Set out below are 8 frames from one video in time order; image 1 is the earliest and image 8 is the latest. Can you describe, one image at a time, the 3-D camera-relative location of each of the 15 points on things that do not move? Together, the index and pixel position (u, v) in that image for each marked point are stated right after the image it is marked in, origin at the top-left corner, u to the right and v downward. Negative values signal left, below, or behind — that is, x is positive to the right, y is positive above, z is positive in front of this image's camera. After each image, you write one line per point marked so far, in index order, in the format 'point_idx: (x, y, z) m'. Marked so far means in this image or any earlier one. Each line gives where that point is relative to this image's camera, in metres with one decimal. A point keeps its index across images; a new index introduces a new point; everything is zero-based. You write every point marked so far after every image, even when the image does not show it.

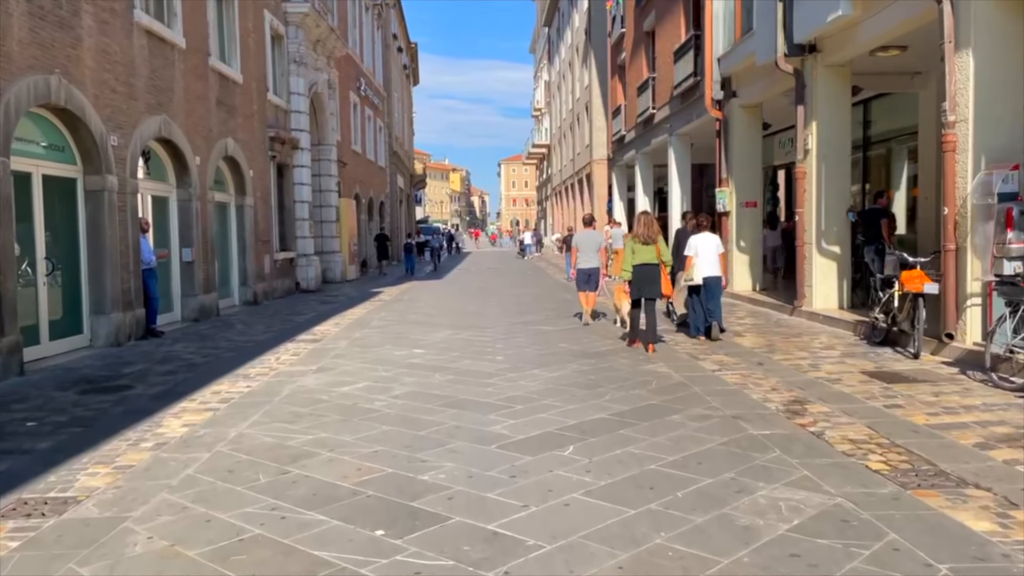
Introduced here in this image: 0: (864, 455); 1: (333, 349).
0: (+2.3, -1.1, +5.3) m
1: (-2.3, -0.8, +10.5) m
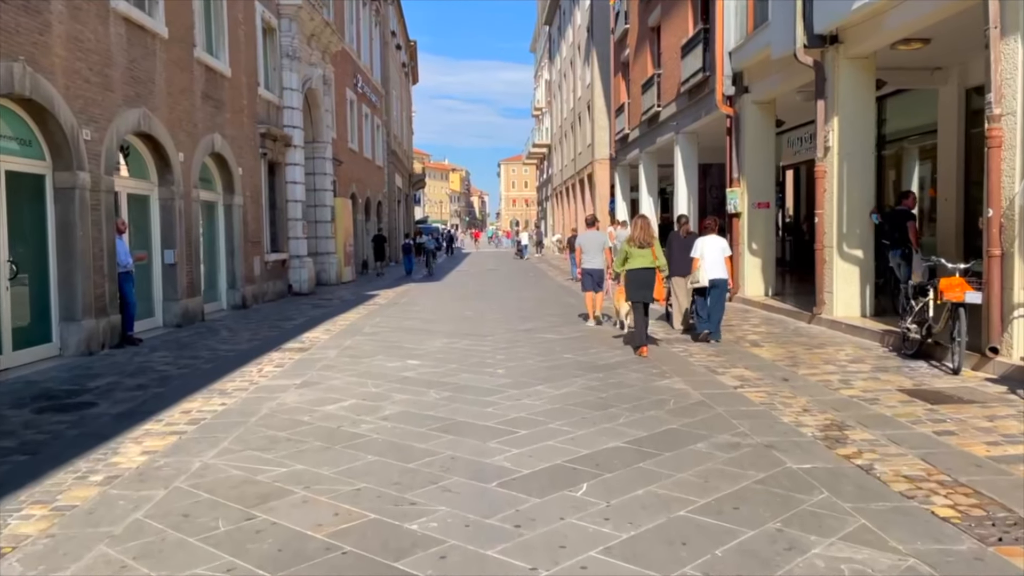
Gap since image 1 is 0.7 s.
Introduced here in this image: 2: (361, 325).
0: (+2.3, -1.2, +4.5) m
1: (-2.3, -0.9, +9.7) m
2: (-2.4, -0.6, +12.9) m
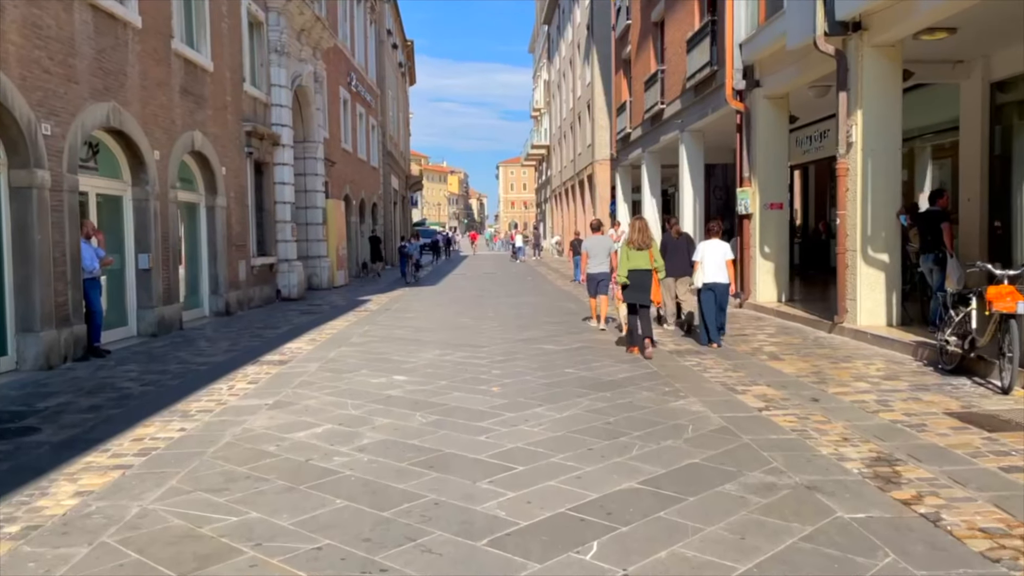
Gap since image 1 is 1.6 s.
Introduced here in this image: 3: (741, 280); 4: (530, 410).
0: (+2.3, -1.2, +3.7) m
1: (-2.3, -0.9, +8.9) m
2: (-2.4, -0.7, +12.1) m
3: (+4.2, +0.1, +14.8) m
4: (+0.1, -1.0, +6.7) m
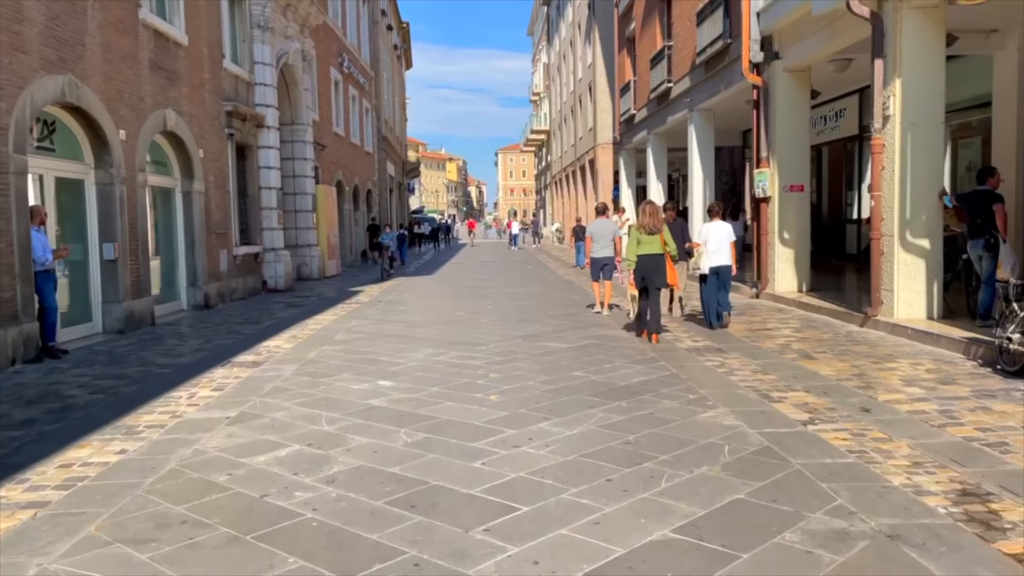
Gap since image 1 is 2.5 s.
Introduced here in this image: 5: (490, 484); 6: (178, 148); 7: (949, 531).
0: (+2.3, -1.2, +2.7) m
1: (-2.3, -0.9, +7.9) m
2: (-2.4, -0.6, +11.1) m
3: (+4.2, +0.3, +13.8) m
4: (+0.1, -1.0, +5.7) m
5: (-0.1, -1.1, +4.5) m
6: (-5.7, +2.4, +13.8) m
7: (+2.0, -1.1, +3.8) m
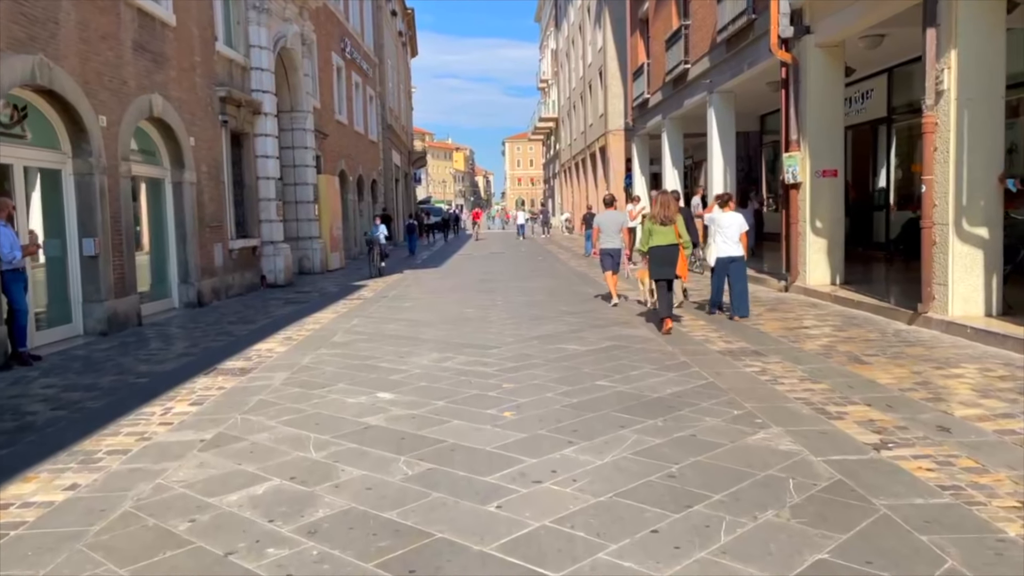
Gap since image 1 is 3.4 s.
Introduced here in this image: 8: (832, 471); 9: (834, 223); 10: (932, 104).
0: (+2.4, -1.3, +1.8) m
1: (-2.2, -0.9, +7.0) m
2: (-2.3, -0.5, +10.2) m
3: (+4.4, +0.5, +12.9) m
4: (+0.3, -1.0, +4.8) m
5: (0.0, -1.1, +3.7) m
6: (-5.5, +2.4, +12.9) m
7: (+2.1, -1.2, +2.9) m
8: (+1.7, -1.0, +4.5) m
9: (+4.8, +1.0, +12.1) m
10: (+4.5, +2.0, +8.6) m
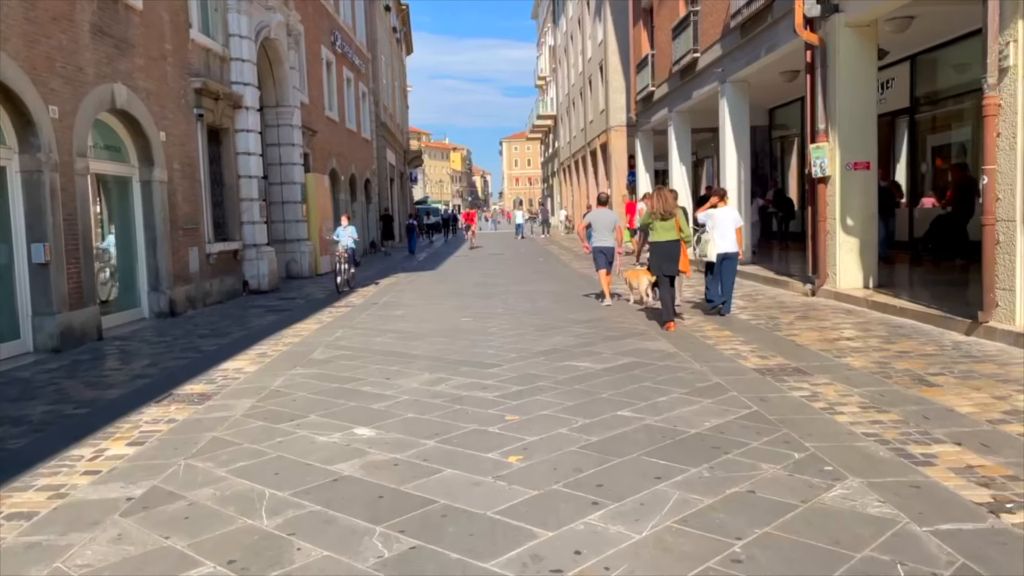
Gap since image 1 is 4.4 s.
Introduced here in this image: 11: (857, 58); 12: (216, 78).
0: (+2.4, -1.3, +0.7) m
1: (-2.2, -1.0, +5.9) m
2: (-2.2, -0.6, +9.1) m
3: (+4.4, +0.4, +11.8) m
4: (+0.3, -1.1, +3.7) m
5: (0.0, -1.2, +2.5) m
6: (-5.5, +2.3, +11.8) m
7: (+2.2, -1.2, +1.8) m
8: (+1.8, -1.1, +3.3) m
9: (+4.8, +0.9, +11.0) m
10: (+4.5, +1.9, +7.5) m
11: (+4.6, +3.1, +10.9) m
12: (-5.4, +3.8, +14.8) m
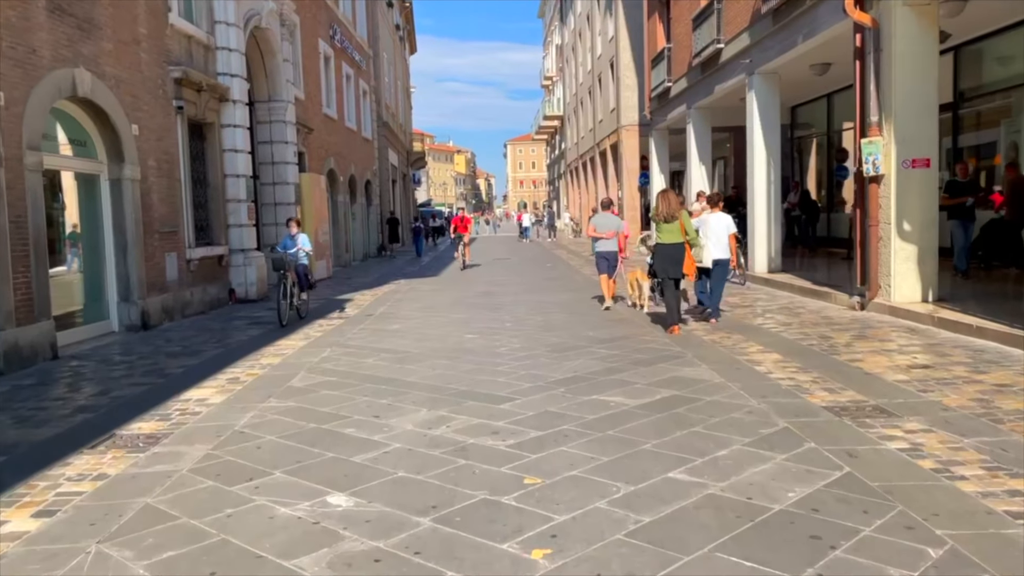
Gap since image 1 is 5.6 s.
0: (+2.5, -1.5, -0.6) m
1: (-2.0, -1.1, +4.7) m
2: (-2.1, -0.8, +7.9) m
3: (+4.5, +0.2, +10.5) m
4: (+0.4, -1.2, +2.4) m
5: (+0.1, -1.3, +1.3) m
6: (-5.4, +2.2, +10.6) m
7: (+2.3, -1.3, +0.5) m
8: (+1.9, -1.2, +2.1) m
9: (+4.9, +0.8, +9.7) m
10: (+4.6, +1.8, +6.3) m
11: (+4.8, +2.9, +9.6) m
12: (-5.2, +3.7, +13.5) m
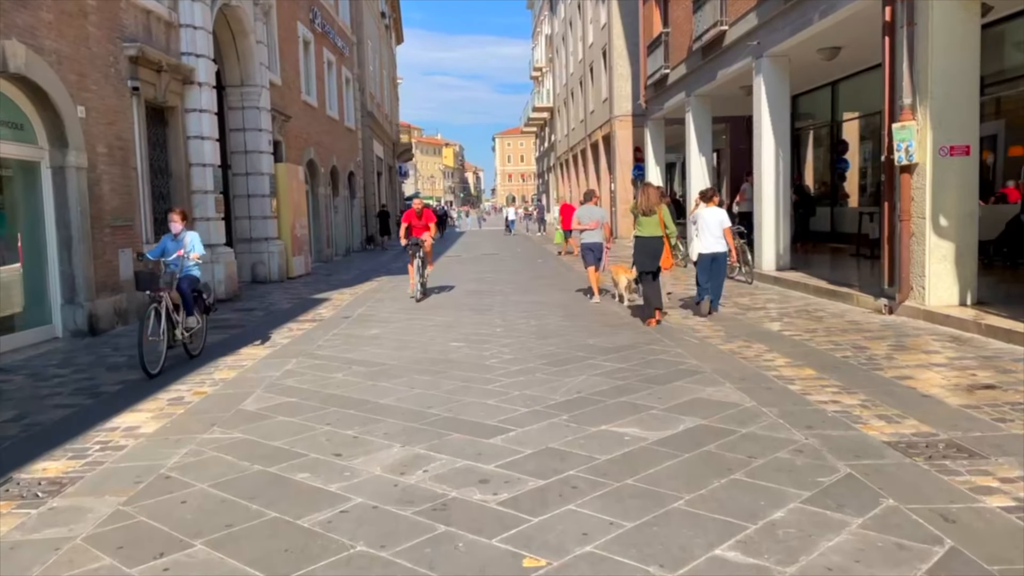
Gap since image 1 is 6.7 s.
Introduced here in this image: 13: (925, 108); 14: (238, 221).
0: (+2.6, -1.6, -1.6) m
1: (-2.1, -1.2, +3.6) m
2: (-2.2, -0.8, +6.7) m
3: (+4.4, +0.2, +9.5) m
4: (+0.4, -1.3, +1.4) m
5: (+0.1, -1.4, +0.2) m
6: (-5.5, +2.1, +9.4) m
7: (+2.3, -1.4, -0.5) m
8: (+1.9, -1.3, +1.0) m
9: (+4.8, +0.7, +8.7) m
10: (+4.6, +1.7, +5.2) m
11: (+4.7, +2.9, +8.5) m
12: (-5.4, +3.7, +12.4) m
13: (+4.4, +1.9, +8.7) m
14: (-5.6, +1.4, +16.6) m
